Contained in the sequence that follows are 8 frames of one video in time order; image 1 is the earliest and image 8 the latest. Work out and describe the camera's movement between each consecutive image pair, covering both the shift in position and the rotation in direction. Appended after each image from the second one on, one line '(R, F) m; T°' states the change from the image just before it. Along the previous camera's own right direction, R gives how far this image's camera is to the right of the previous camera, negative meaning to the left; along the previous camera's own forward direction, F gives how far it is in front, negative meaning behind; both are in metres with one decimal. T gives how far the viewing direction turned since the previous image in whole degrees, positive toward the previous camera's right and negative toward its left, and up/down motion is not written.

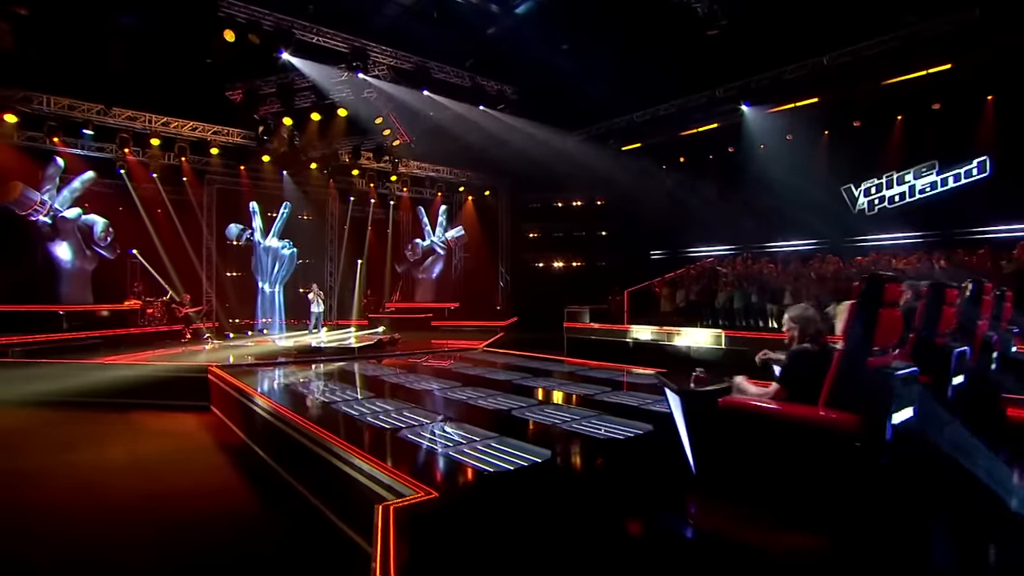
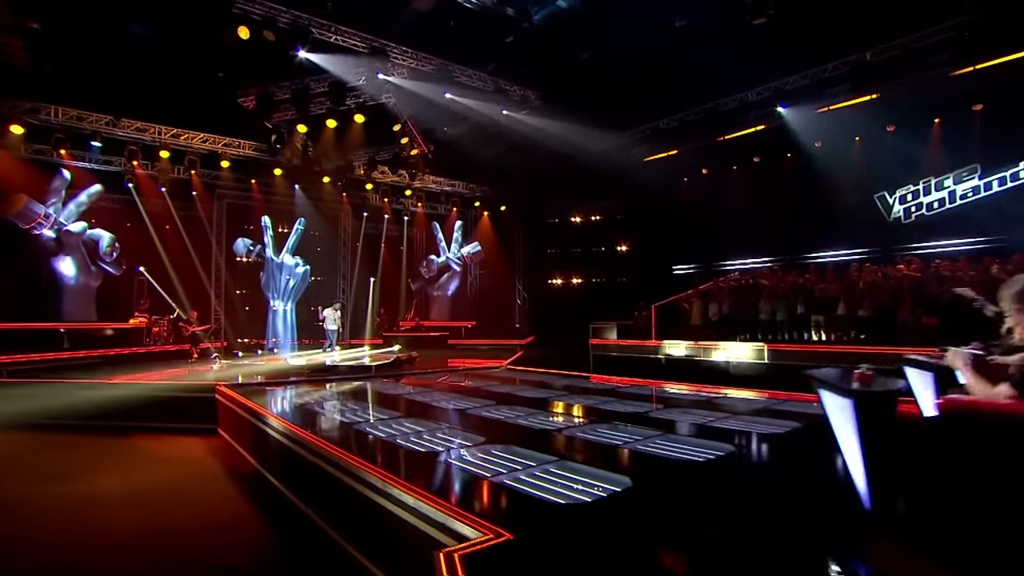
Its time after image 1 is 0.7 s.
(-0.4, +0.6) m; -1°
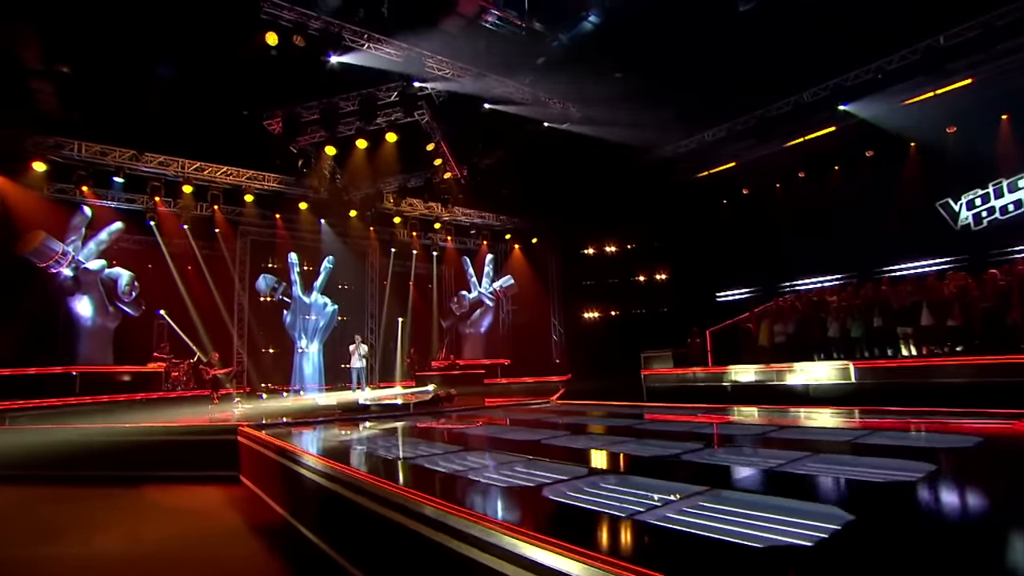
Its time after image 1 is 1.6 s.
(-0.5, +0.9) m; -2°
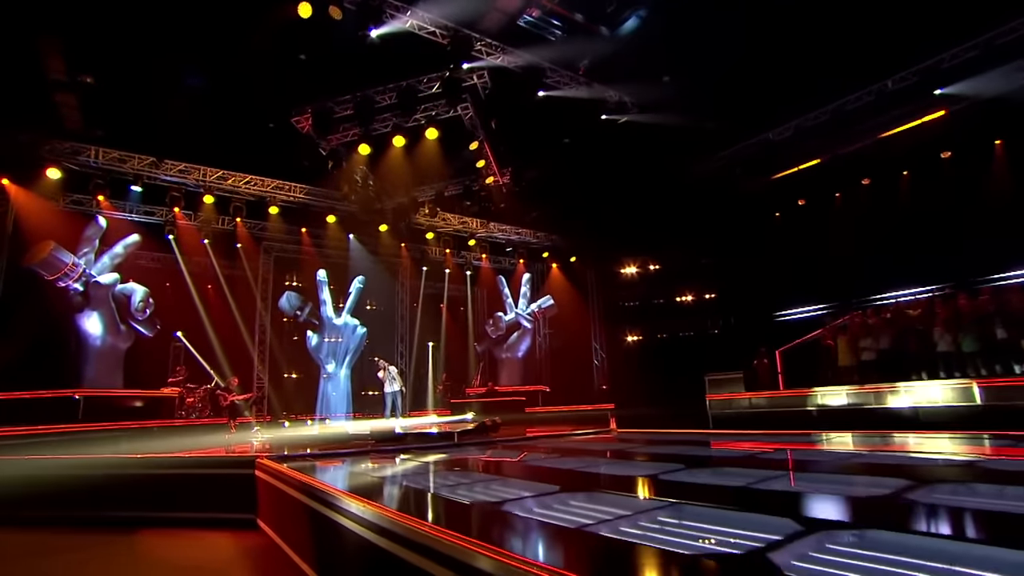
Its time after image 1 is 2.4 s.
(-0.6, +1.1) m; -2°
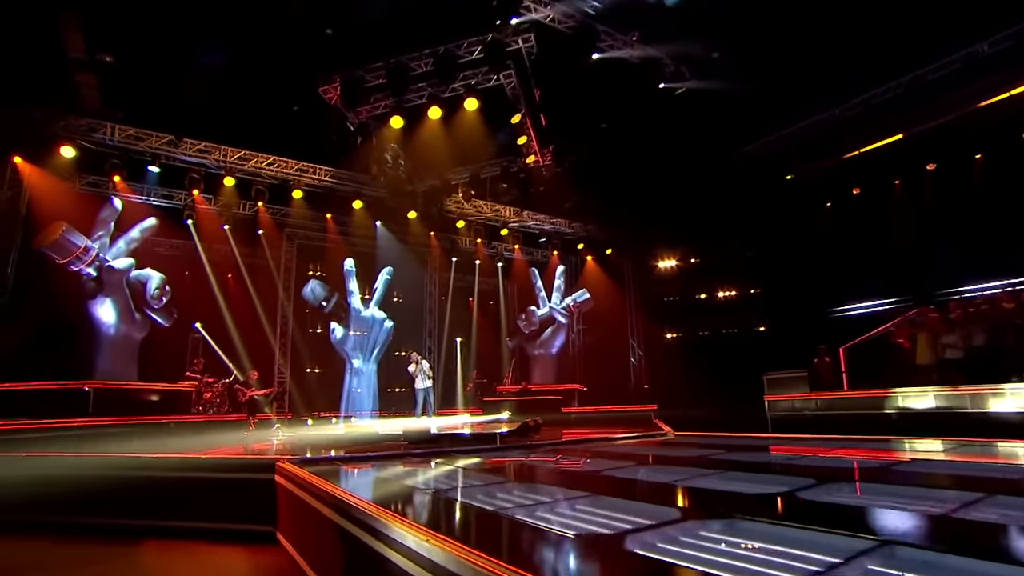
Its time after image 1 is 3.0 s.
(-0.4, +0.8) m; -2°
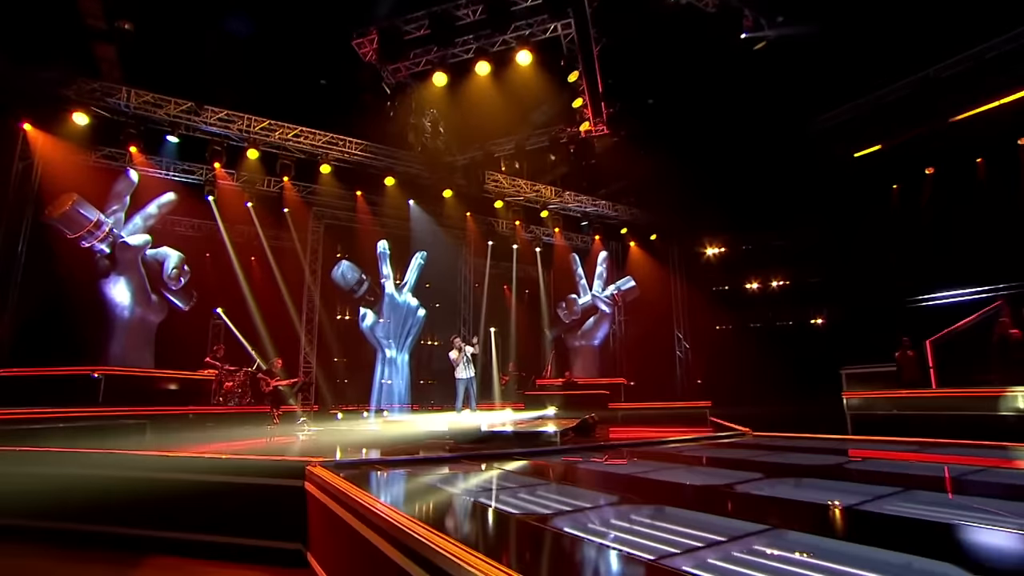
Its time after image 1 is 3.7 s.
(-0.5, +0.9) m; -2°
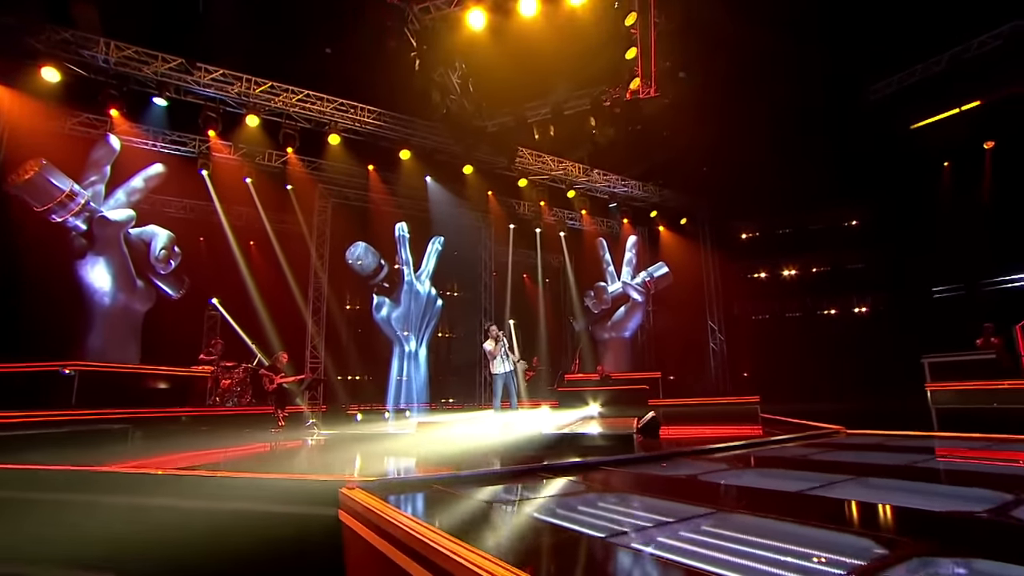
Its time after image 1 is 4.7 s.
(-0.6, +1.1) m; +1°
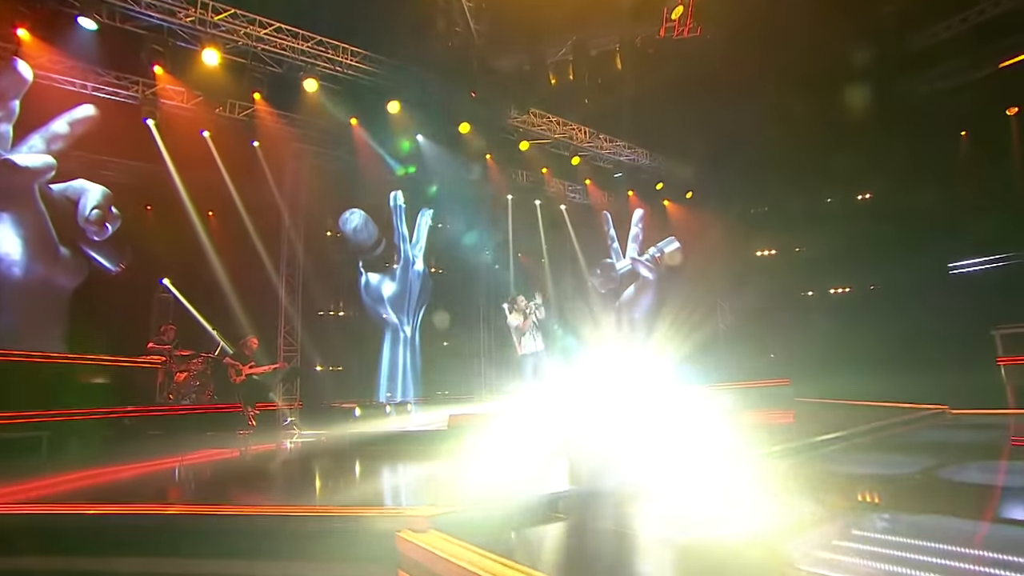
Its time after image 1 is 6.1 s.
(-0.7, +1.2) m; +4°
